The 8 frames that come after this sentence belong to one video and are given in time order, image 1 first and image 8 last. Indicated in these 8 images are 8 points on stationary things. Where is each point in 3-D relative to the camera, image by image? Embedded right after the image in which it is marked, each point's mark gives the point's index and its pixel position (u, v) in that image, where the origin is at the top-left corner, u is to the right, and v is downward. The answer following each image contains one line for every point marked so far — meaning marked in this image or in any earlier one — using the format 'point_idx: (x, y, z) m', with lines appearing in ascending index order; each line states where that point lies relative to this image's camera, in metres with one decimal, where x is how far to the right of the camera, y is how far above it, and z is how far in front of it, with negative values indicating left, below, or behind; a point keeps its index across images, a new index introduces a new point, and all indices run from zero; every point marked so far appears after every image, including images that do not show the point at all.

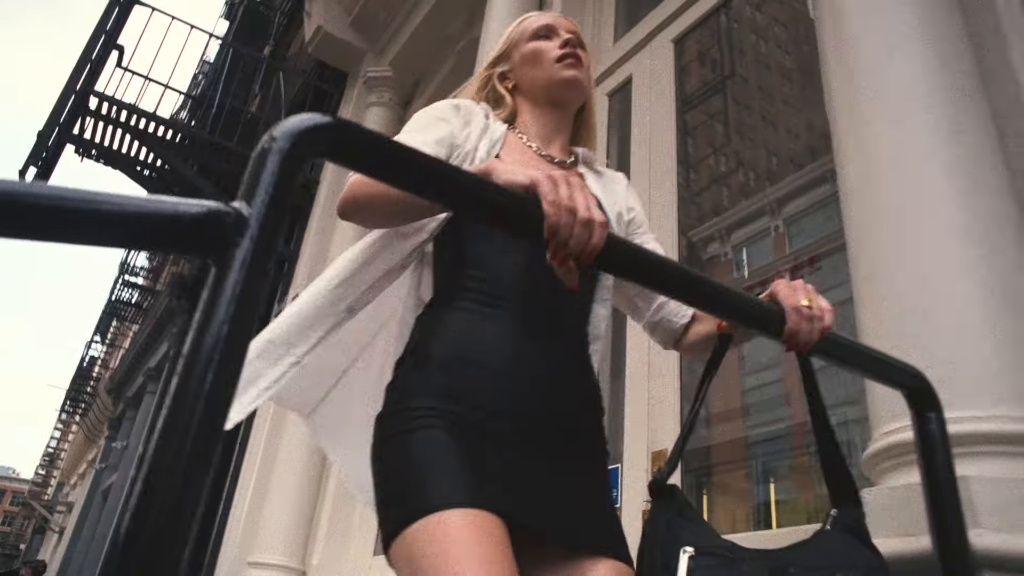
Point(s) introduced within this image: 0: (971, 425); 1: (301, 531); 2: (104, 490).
0: (+0.8, -0.2, +1.4) m
1: (-1.4, -1.6, +4.9) m
2: (-8.2, -4.2, +15.3) m
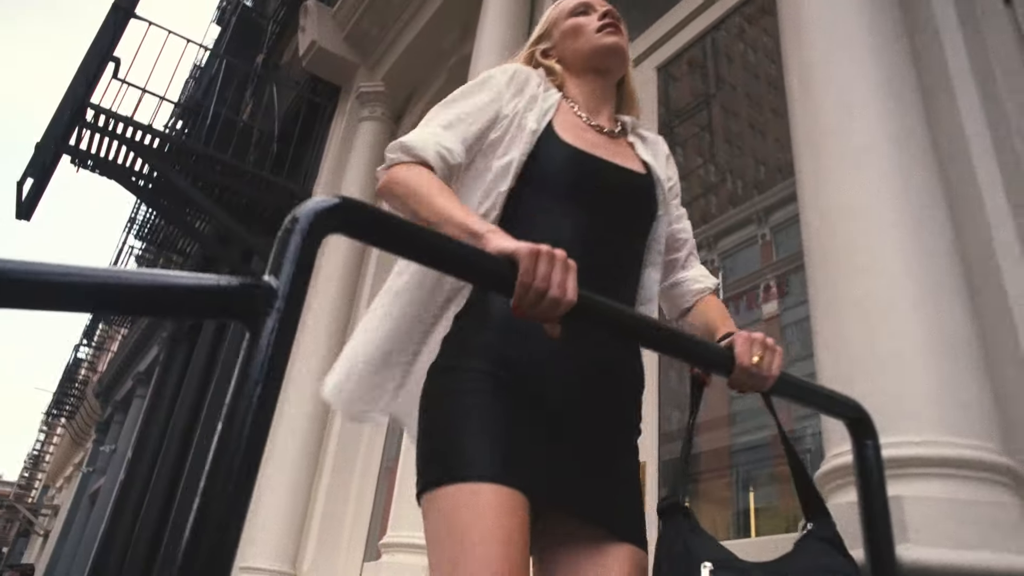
0: (+0.8, -0.3, +1.5) m
1: (-1.5, -1.6, +5.0) m
2: (-8.5, -4.2, +15.3) m
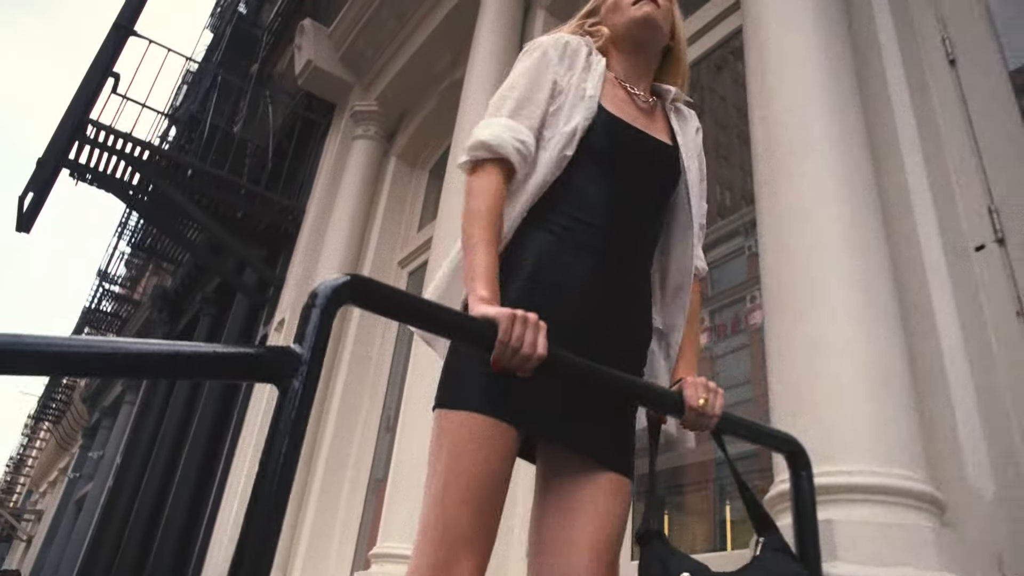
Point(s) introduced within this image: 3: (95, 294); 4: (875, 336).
0: (+0.8, -0.4, +1.7) m
1: (-1.6, -1.8, +5.2) m
2: (-8.8, -4.4, +15.4) m
3: (-8.6, -0.1, +15.5) m
4: (+0.9, -0.1, +1.9) m
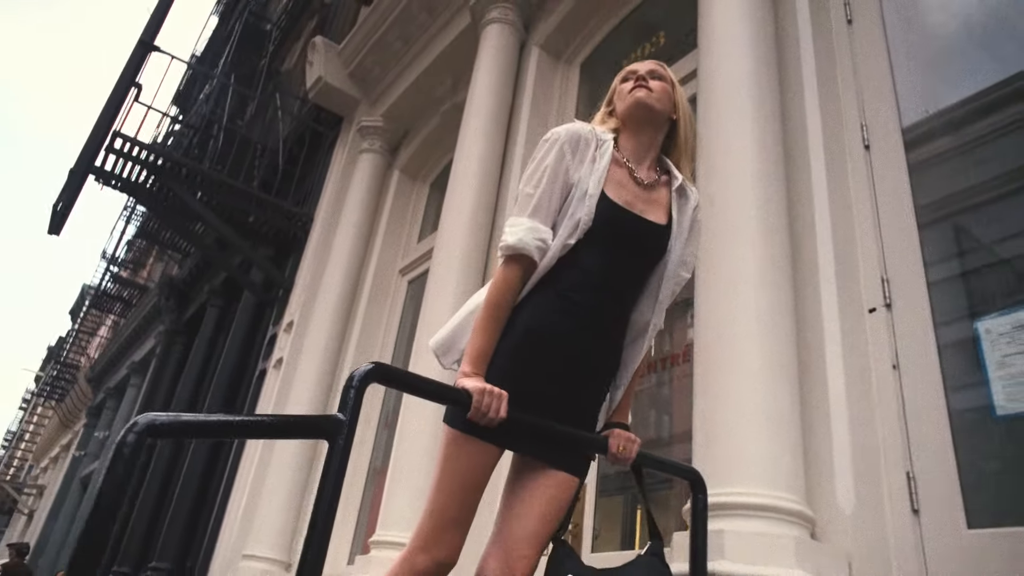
0: (+0.7, -0.6, +2.3) m
1: (-1.7, -1.8, +5.7) m
2: (-9.0, -4.0, +15.9) m
3: (-8.7, +0.2, +16.0) m
4: (+0.8, -0.3, +2.4) m
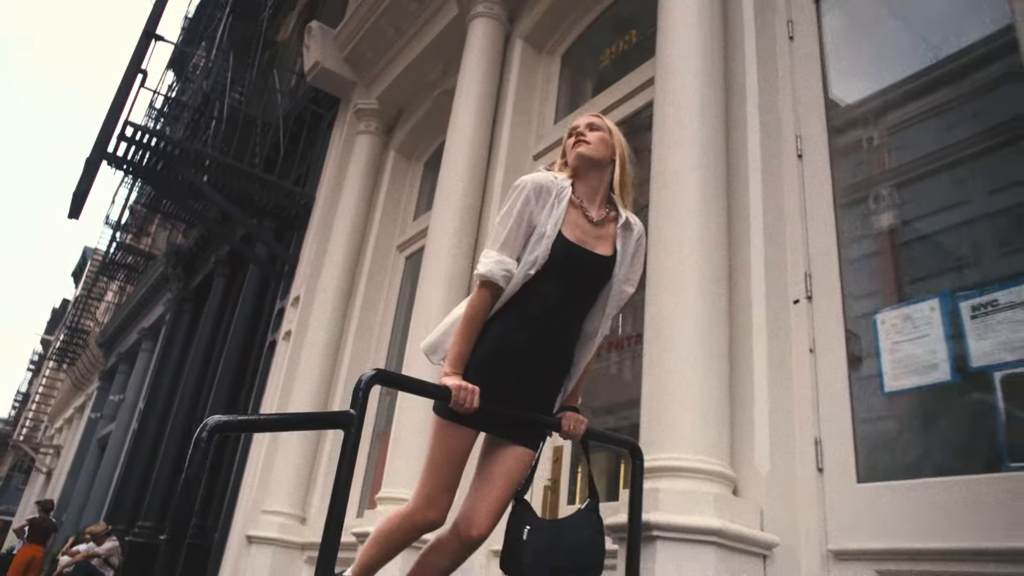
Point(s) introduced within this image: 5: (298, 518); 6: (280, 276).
0: (+0.6, -0.6, +2.8) m
1: (-1.8, -1.6, +6.3) m
2: (-9.1, -3.3, +16.6) m
3: (-8.8, +0.9, +16.4) m
4: (+0.7, -0.3, +3.0) m
5: (-1.7, -1.9, +6.2) m
6: (-2.7, +0.1, +8.8) m
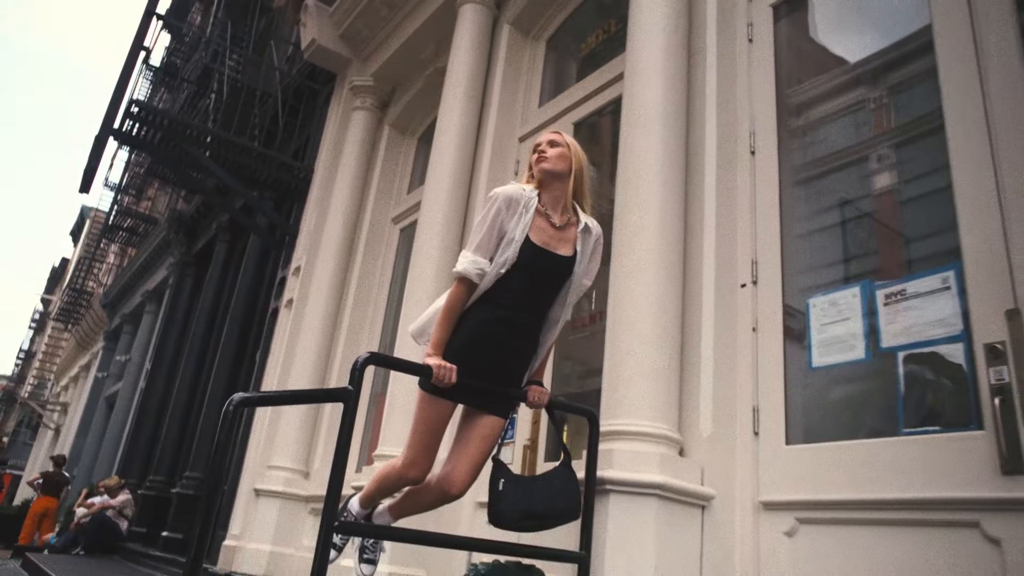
0: (+0.5, -0.6, +3.2) m
1: (-1.9, -1.4, +6.8) m
2: (-9.2, -2.5, +17.2) m
3: (-8.9, +1.7, +16.8) m
4: (+0.6, -0.3, +3.4) m
5: (-1.9, -1.6, +6.7) m
6: (-2.8, +0.5, +9.2) m
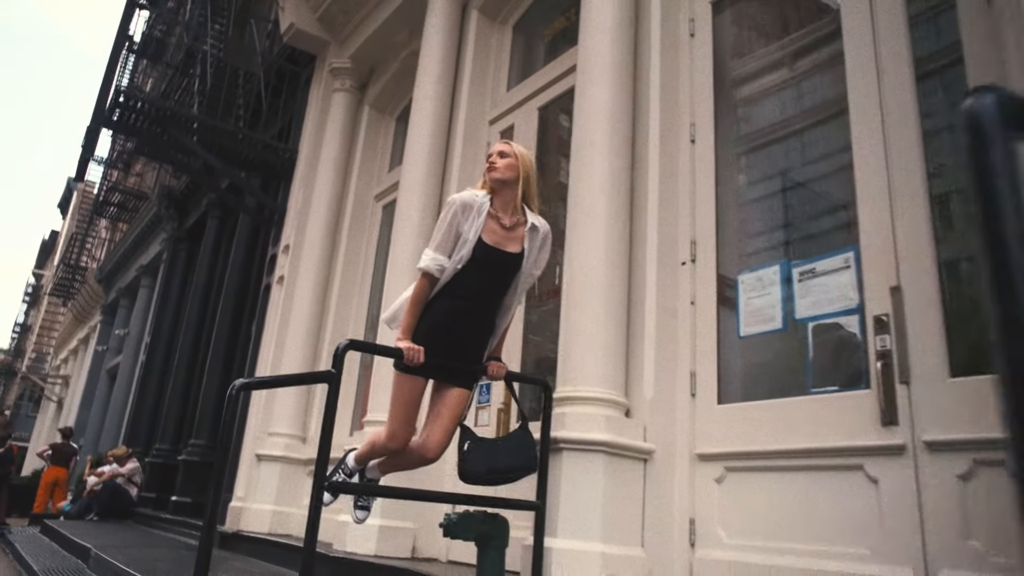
0: (+0.3, -0.5, +3.7) m
1: (-2.0, -1.2, +7.3) m
2: (-9.4, -1.9, +17.7) m
3: (-9.3, +2.3, +17.0) m
4: (+0.5, -0.2, +3.8) m
5: (-2.0, -1.4, +7.2) m
6: (-3.1, +0.8, +9.6) m
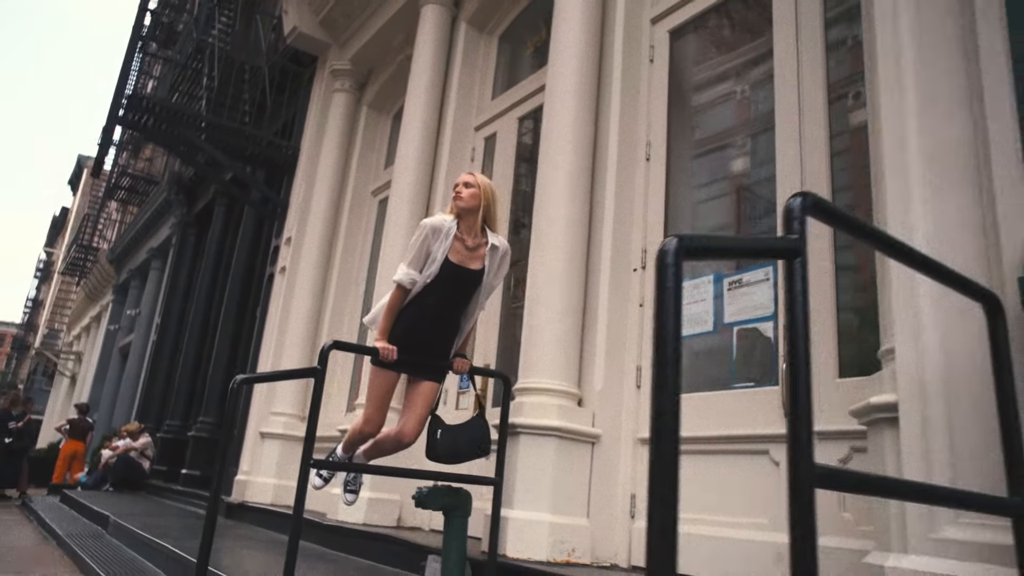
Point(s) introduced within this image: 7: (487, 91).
0: (+0.2, -0.5, +4.3) m
1: (-2.2, -1.1, +7.9) m
2: (-9.5, -1.5, +18.3) m
3: (-9.3, +2.7, +17.6) m
4: (+0.3, -0.2, +4.4) m
5: (-2.2, -1.3, +7.8) m
6: (-3.2, +1.0, +10.1) m
7: (-0.2, +1.8, +7.1) m
